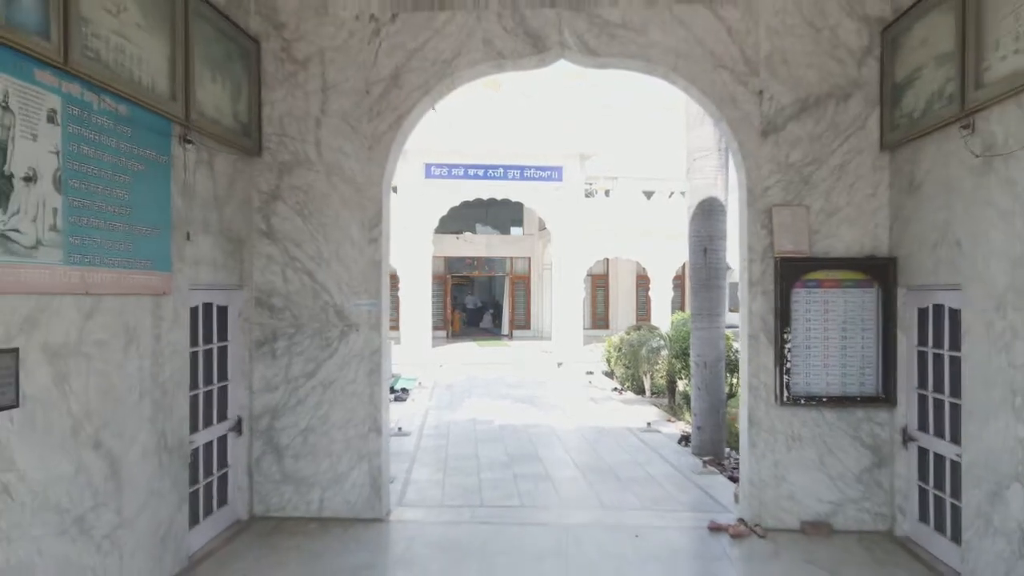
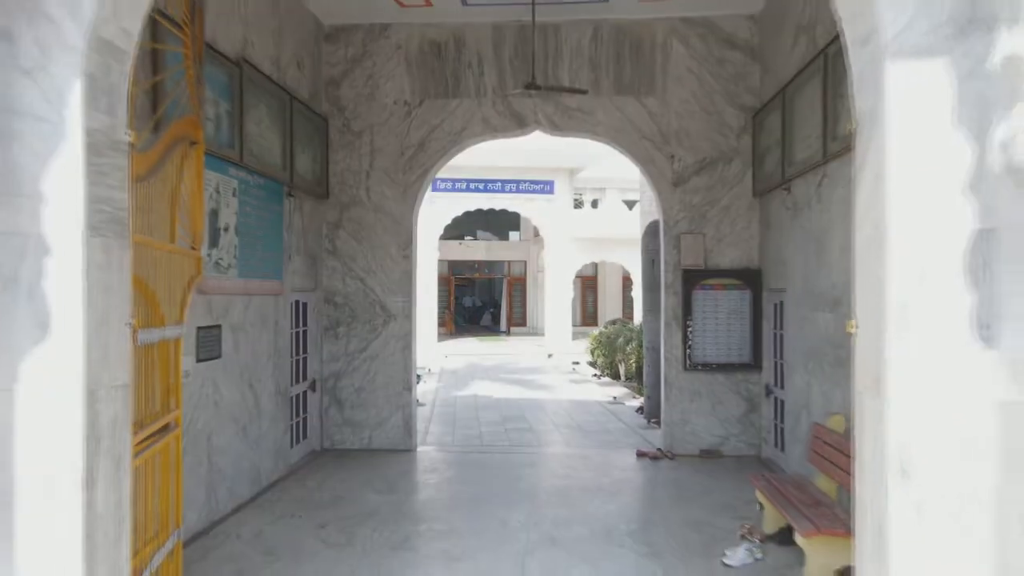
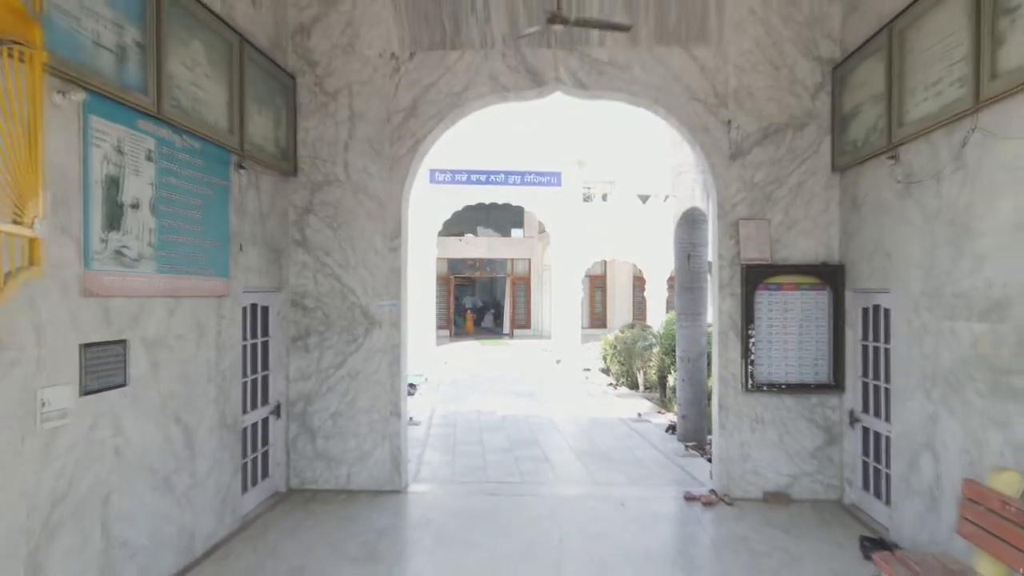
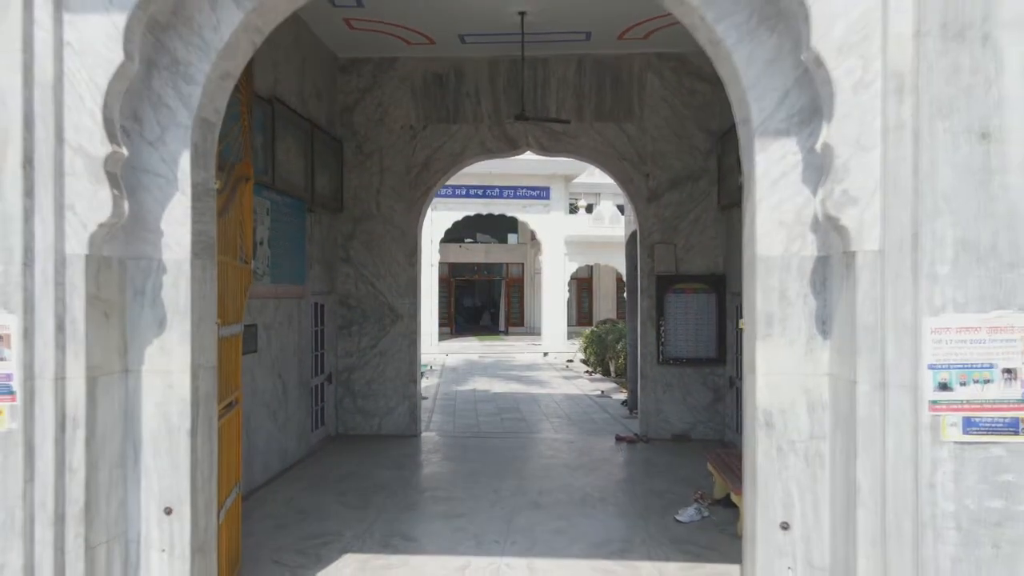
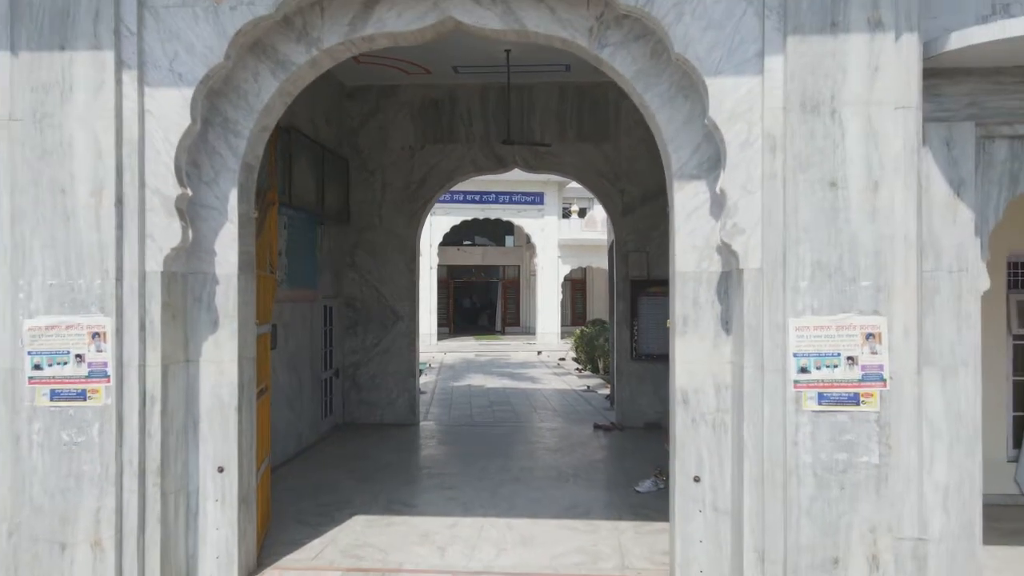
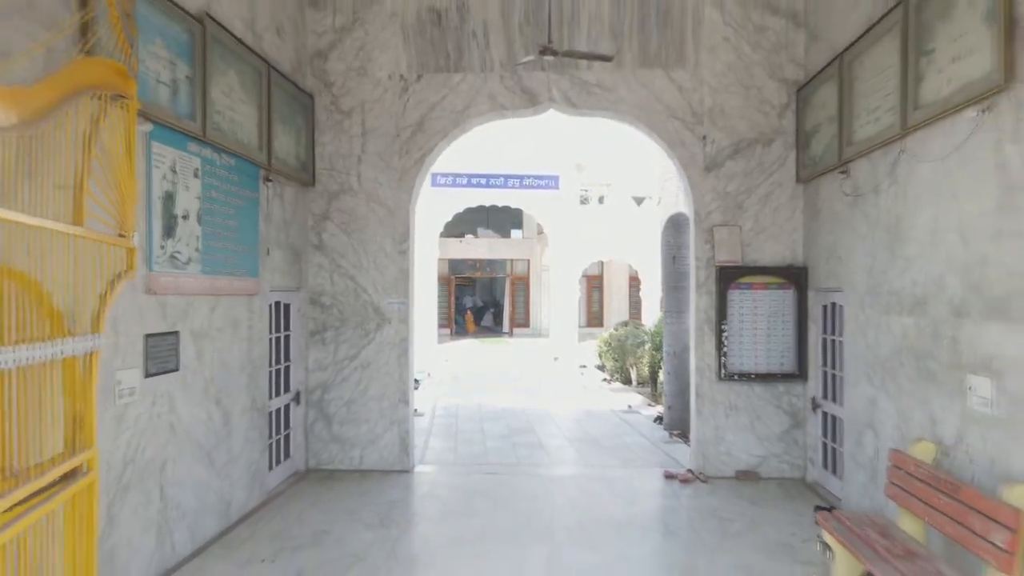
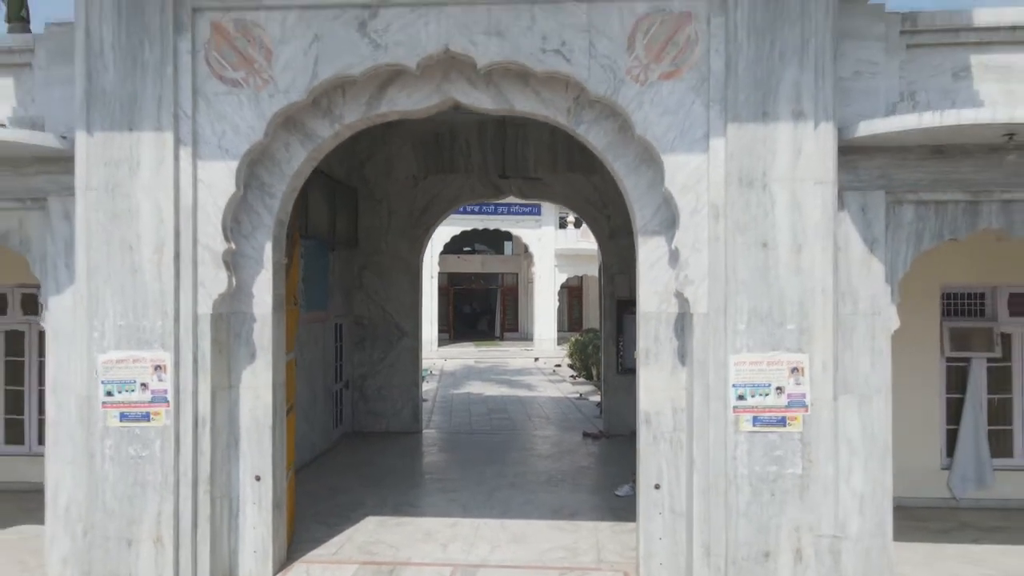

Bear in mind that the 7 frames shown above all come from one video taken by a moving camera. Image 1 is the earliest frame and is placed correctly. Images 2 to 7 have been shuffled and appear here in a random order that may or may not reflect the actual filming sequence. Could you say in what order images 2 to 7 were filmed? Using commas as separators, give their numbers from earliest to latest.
3, 6, 2, 4, 5, 7
